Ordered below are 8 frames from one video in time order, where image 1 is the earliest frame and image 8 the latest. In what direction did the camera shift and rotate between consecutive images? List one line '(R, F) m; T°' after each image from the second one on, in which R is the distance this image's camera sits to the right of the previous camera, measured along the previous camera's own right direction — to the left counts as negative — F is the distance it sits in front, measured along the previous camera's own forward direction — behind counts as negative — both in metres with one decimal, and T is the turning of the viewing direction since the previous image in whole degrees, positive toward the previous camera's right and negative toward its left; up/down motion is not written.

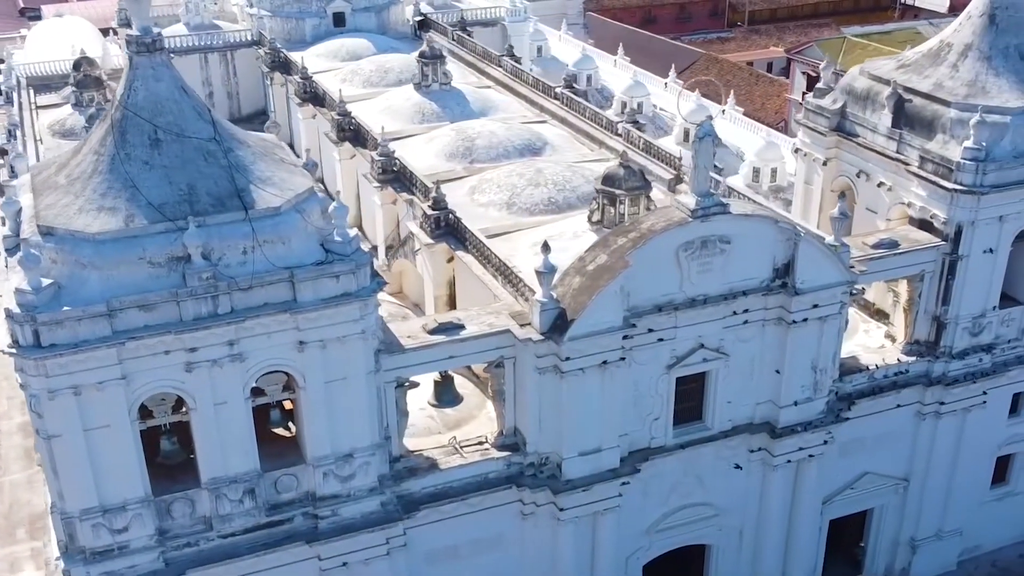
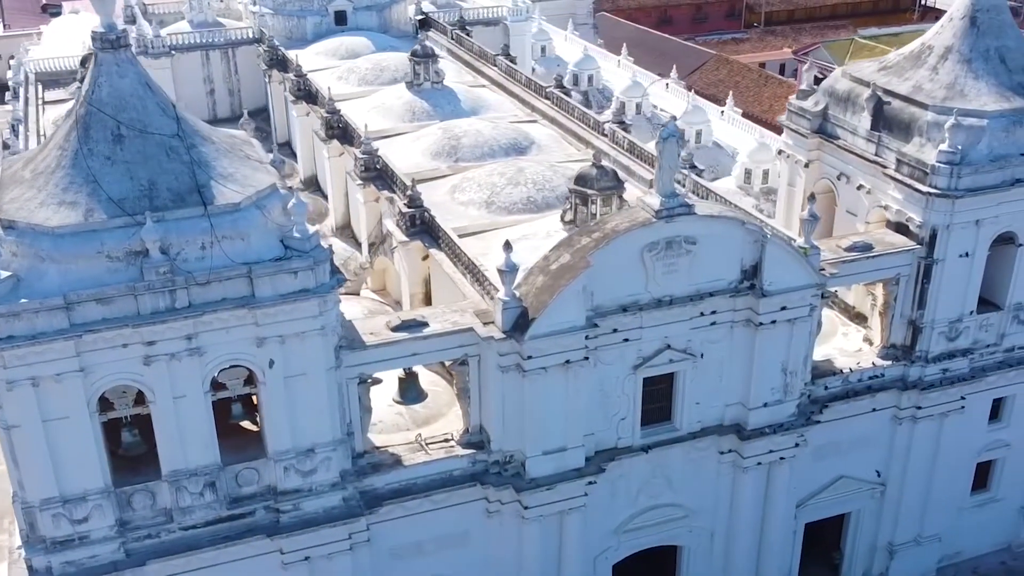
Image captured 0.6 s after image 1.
(+1.0, 0.0) m; -1°
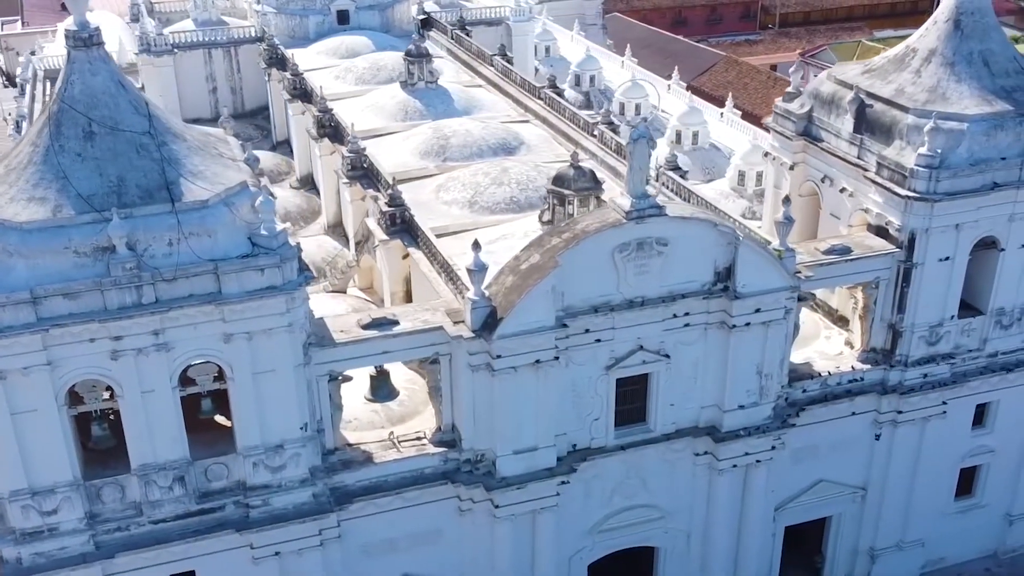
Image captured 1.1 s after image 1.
(+0.8, -0.1) m; -1°
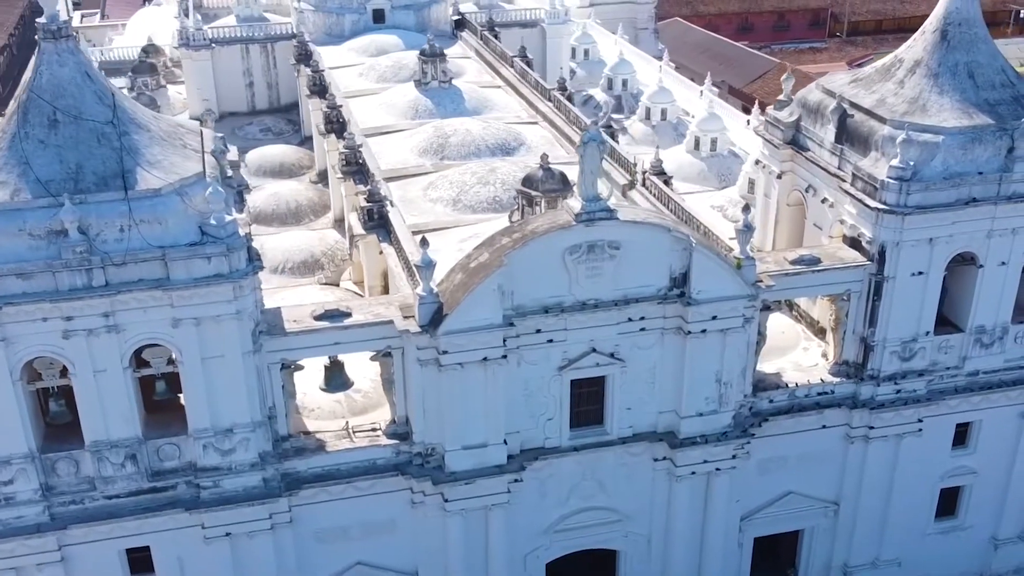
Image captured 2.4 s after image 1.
(+2.1, -0.2) m; -4°
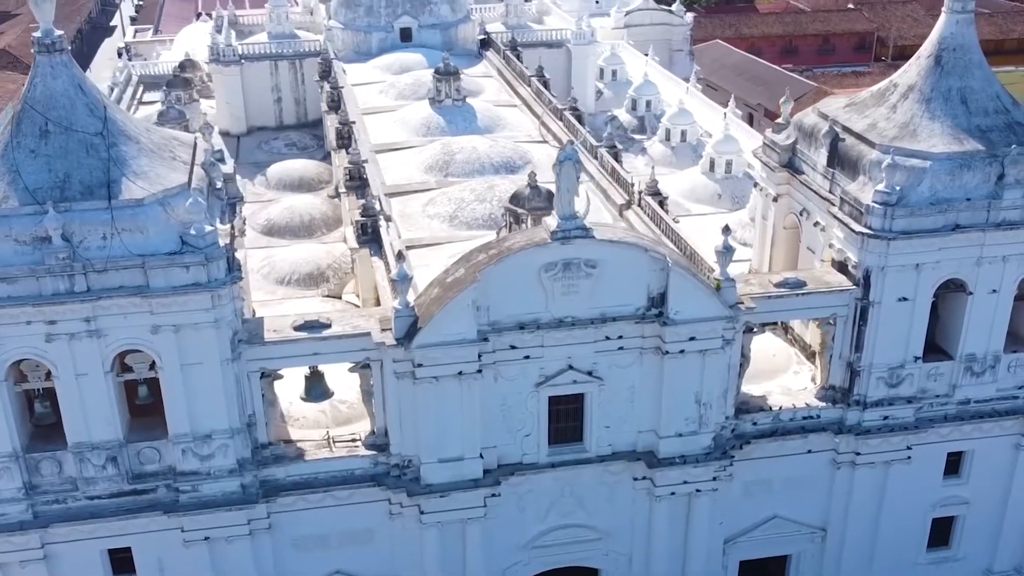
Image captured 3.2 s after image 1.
(+1.3, -0.2) m; -3°
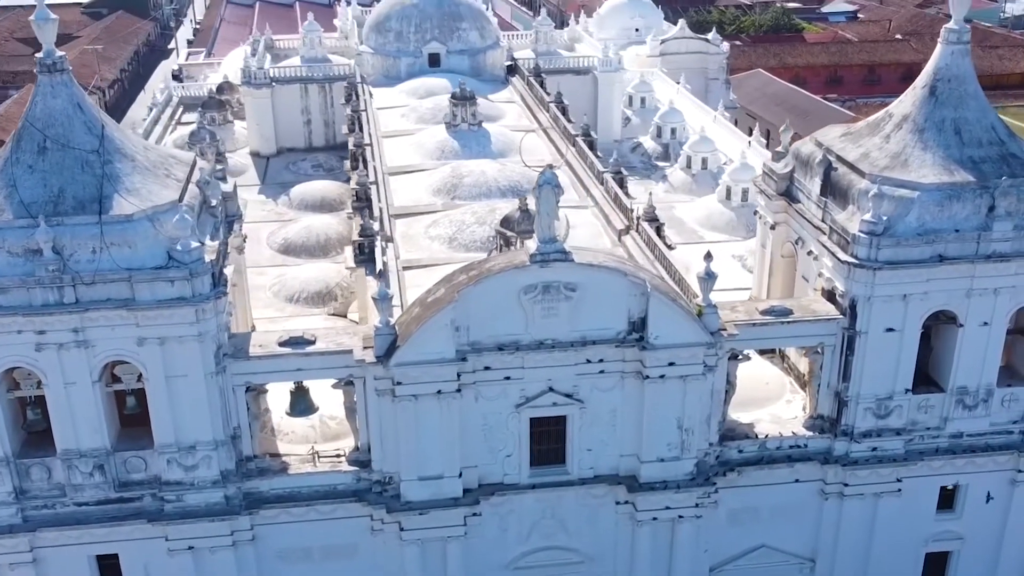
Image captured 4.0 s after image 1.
(+1.2, -0.2) m; -3°
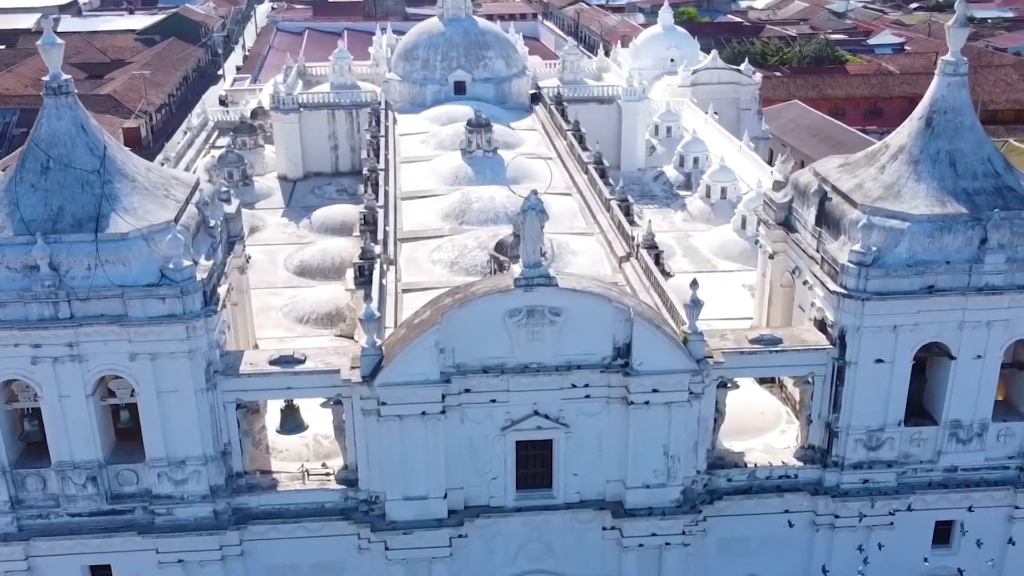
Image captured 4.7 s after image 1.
(+1.1, -0.2) m; -3°
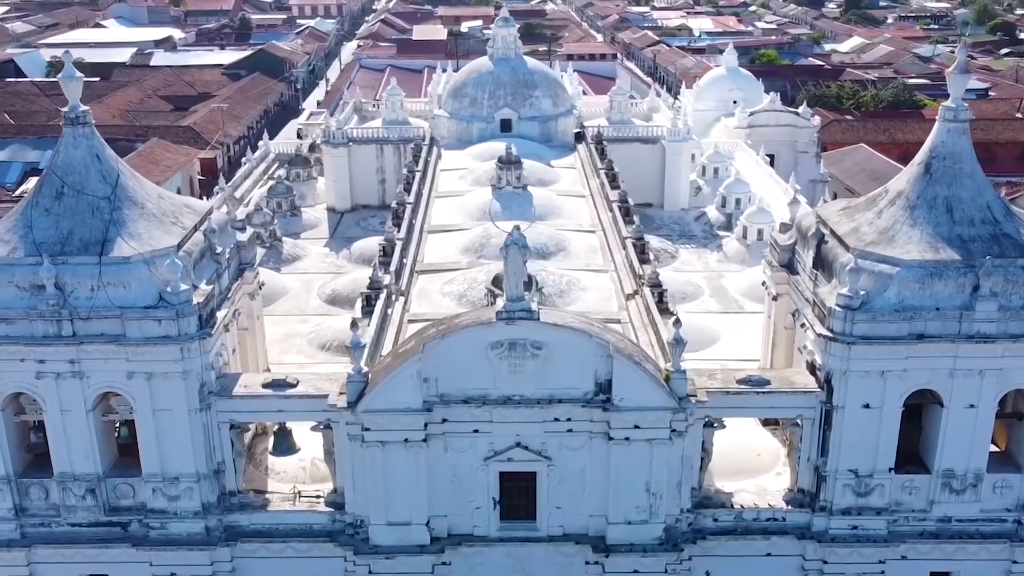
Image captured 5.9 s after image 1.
(+1.7, -0.3) m; -4°
